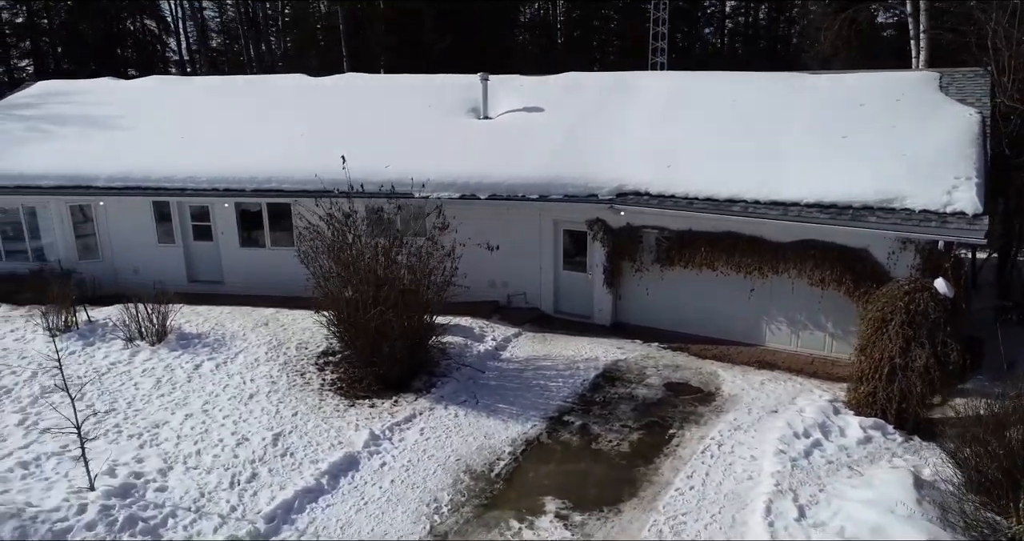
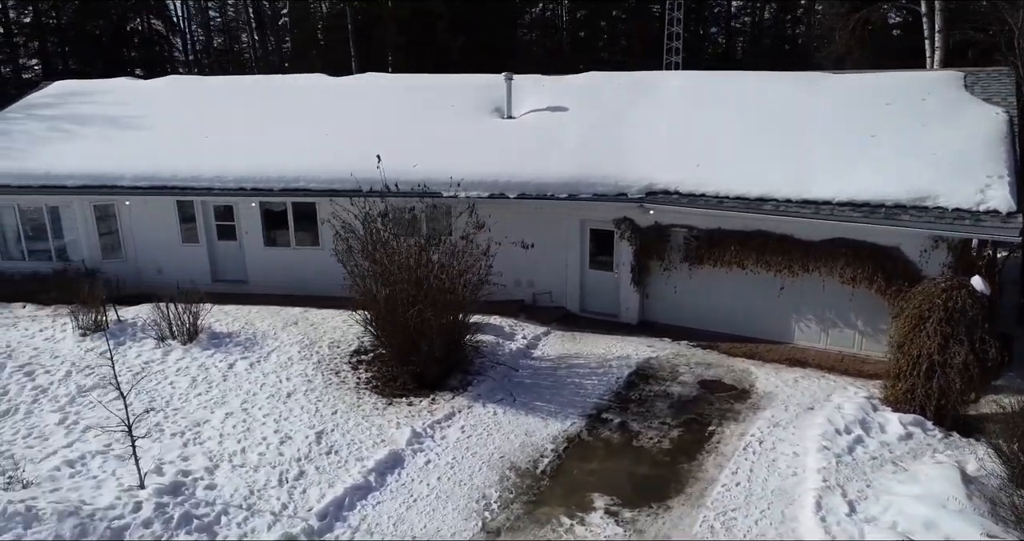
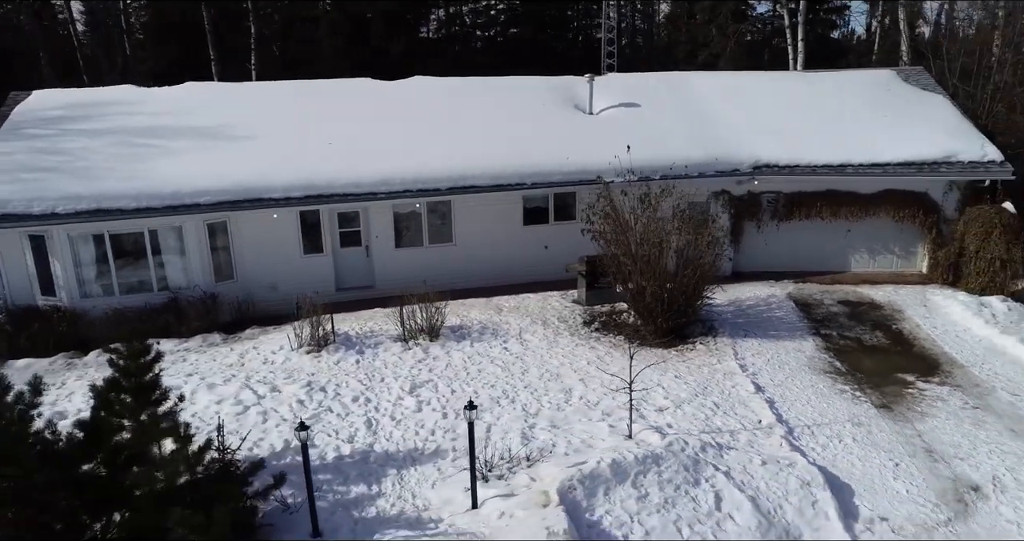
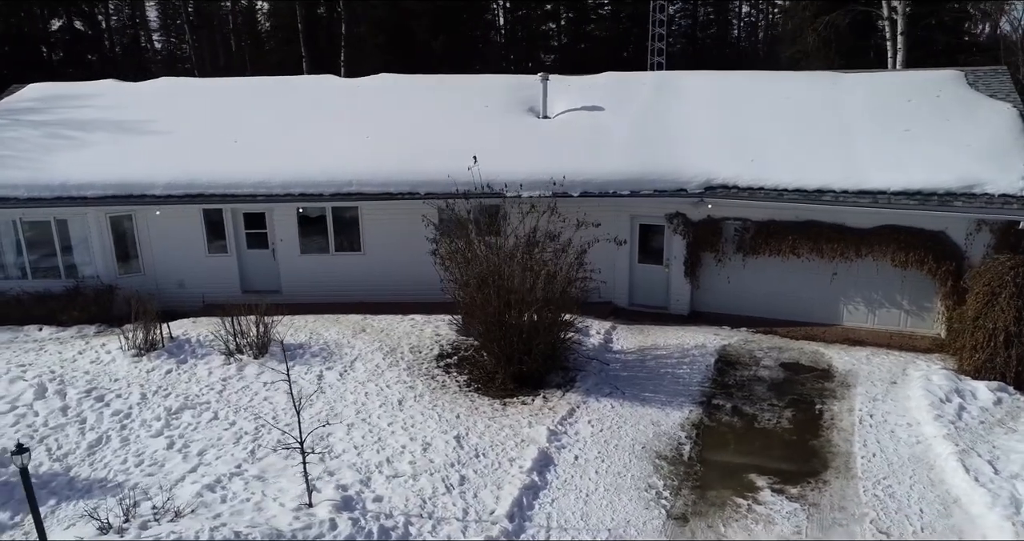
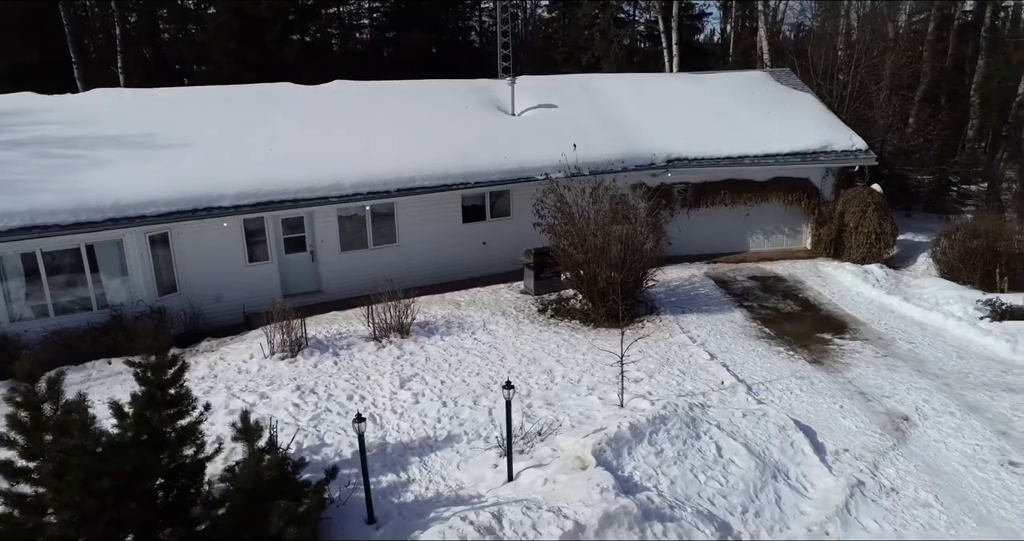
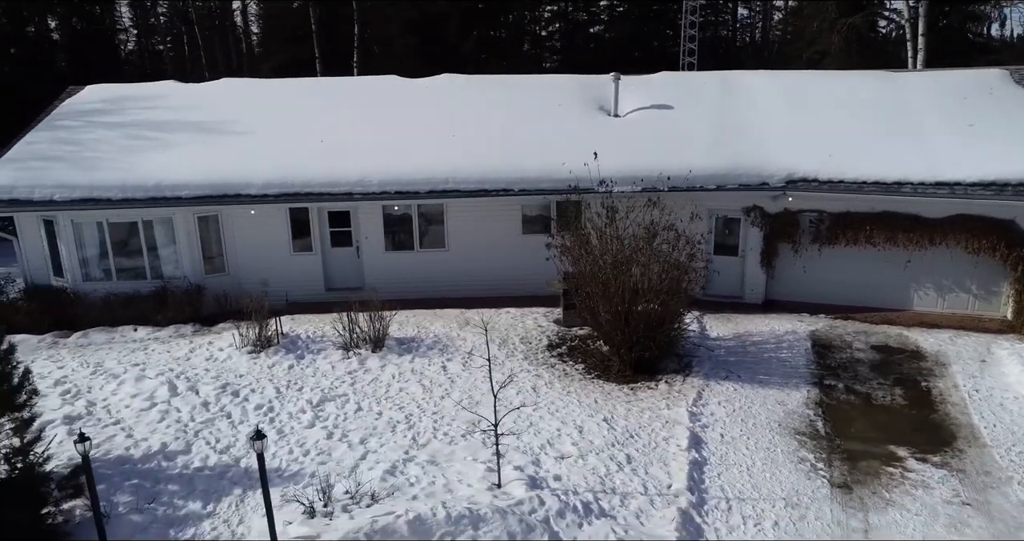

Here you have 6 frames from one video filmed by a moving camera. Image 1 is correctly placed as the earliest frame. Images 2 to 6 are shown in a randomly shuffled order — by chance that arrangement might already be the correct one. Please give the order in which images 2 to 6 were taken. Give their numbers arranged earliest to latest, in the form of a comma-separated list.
2, 4, 6, 3, 5
